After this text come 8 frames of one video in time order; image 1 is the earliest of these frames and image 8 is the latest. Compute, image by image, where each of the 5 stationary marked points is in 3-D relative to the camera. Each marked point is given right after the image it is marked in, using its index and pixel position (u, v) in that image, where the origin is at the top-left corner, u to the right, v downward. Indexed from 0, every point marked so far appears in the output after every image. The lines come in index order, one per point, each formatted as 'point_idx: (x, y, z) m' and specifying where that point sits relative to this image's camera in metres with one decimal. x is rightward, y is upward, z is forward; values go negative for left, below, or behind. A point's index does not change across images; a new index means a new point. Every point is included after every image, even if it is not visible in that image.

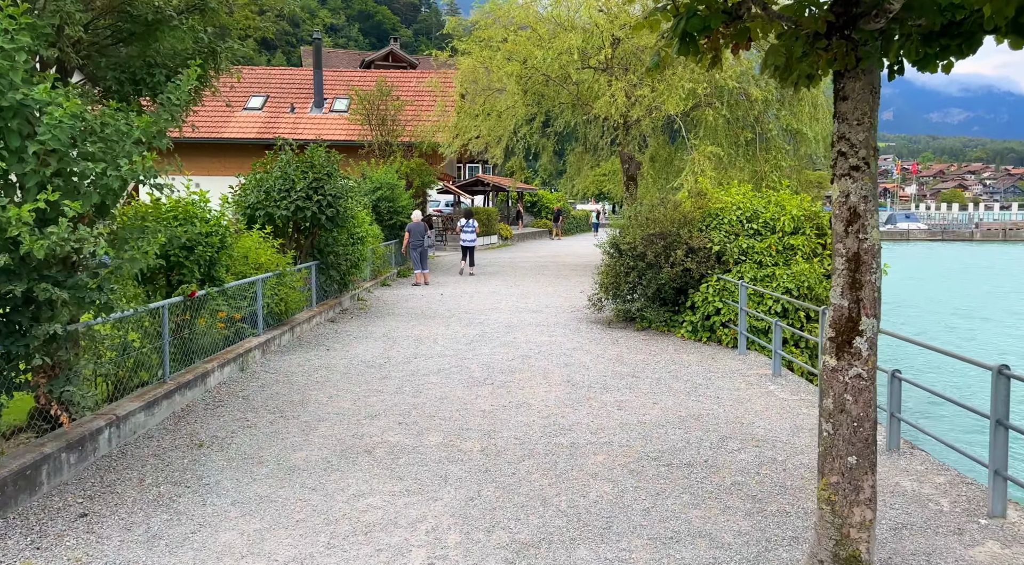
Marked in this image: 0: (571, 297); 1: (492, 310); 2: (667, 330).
0: (+1.1, -0.3, +14.7) m
1: (-0.4, -0.5, +12.8) m
2: (+2.1, -0.7, +11.0) m
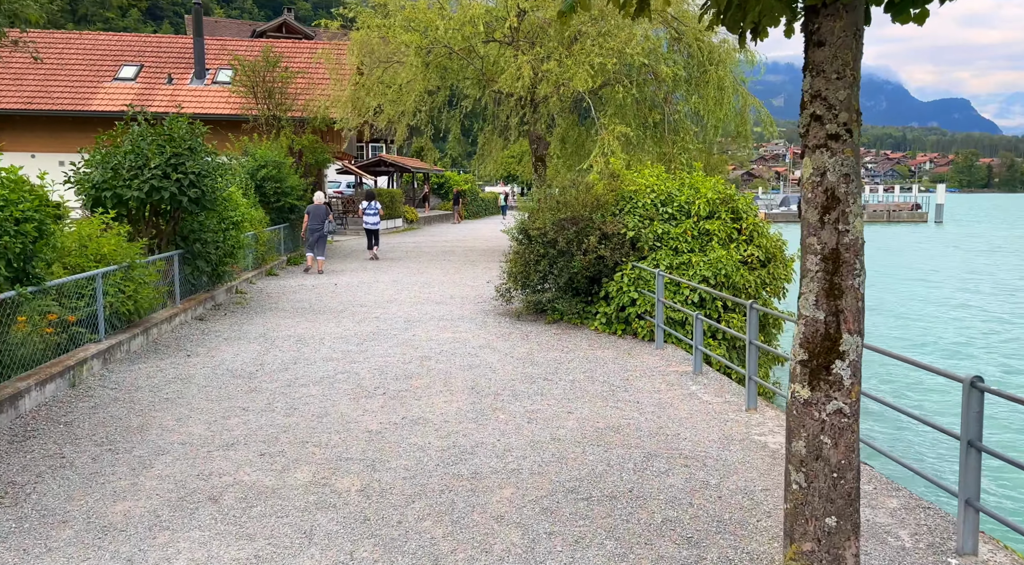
0: (-0.6, -0.1, +13.7) m
1: (-1.8, -0.3, +11.6) m
2: (+0.9, -0.5, +10.2) m
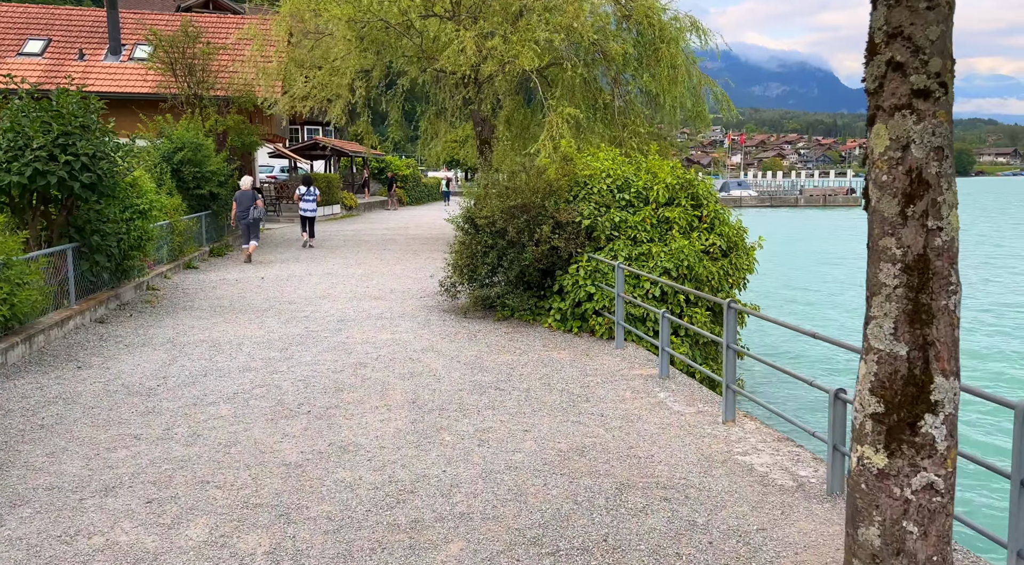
0: (-1.5, 0.0, +12.7) m
1: (-2.5, -0.3, +10.6) m
2: (+0.2, -0.4, +9.3) m
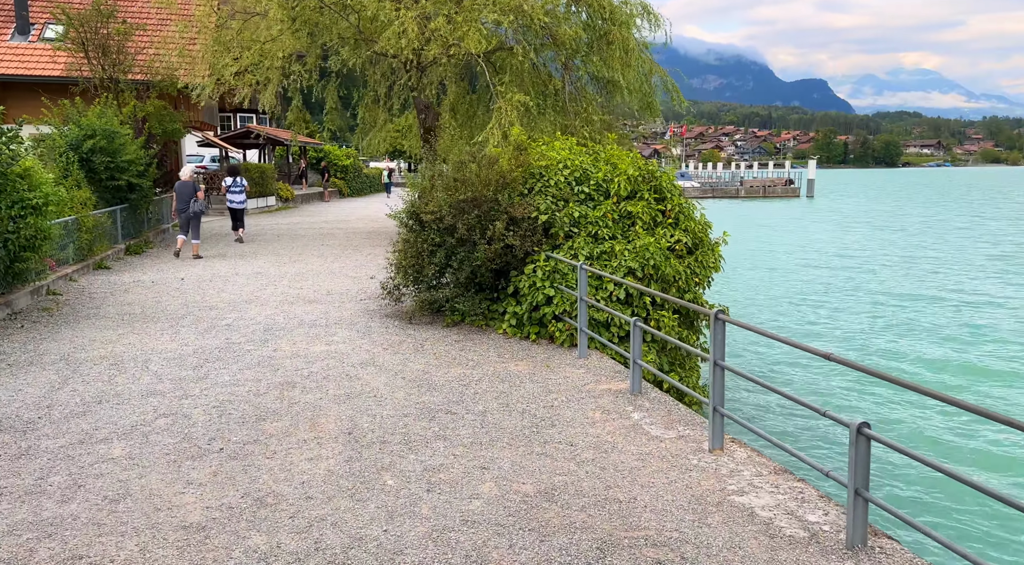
0: (-2.3, 0.0, +11.7) m
1: (-3.1, -0.3, +9.5) m
2: (-0.3, -0.5, +8.5) m
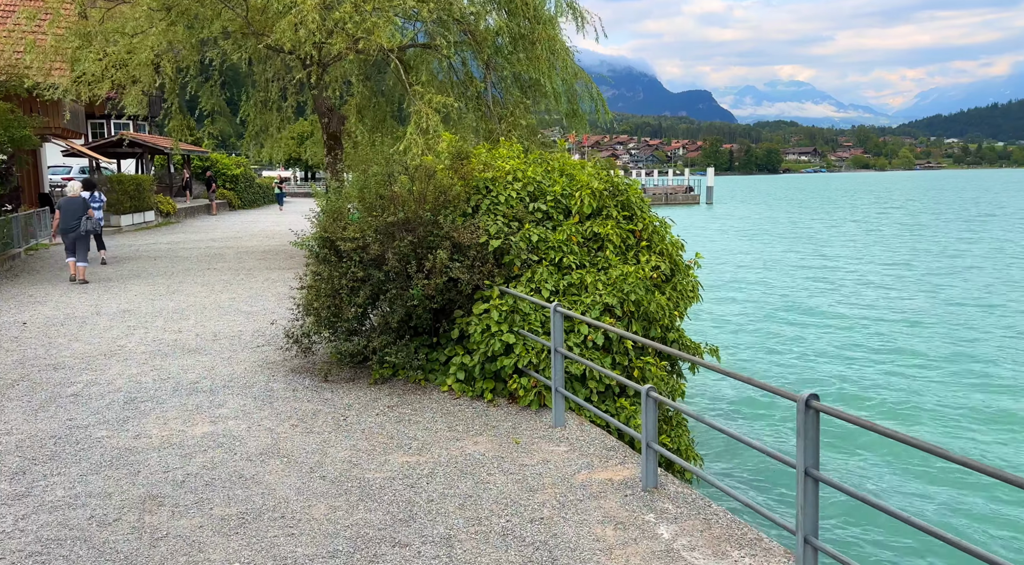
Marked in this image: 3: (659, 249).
0: (-3.1, -0.4, +9.7) m
1: (-3.7, -0.7, +7.3) m
2: (-0.7, -0.8, +6.6) m
3: (+1.3, +0.3, +7.3) m
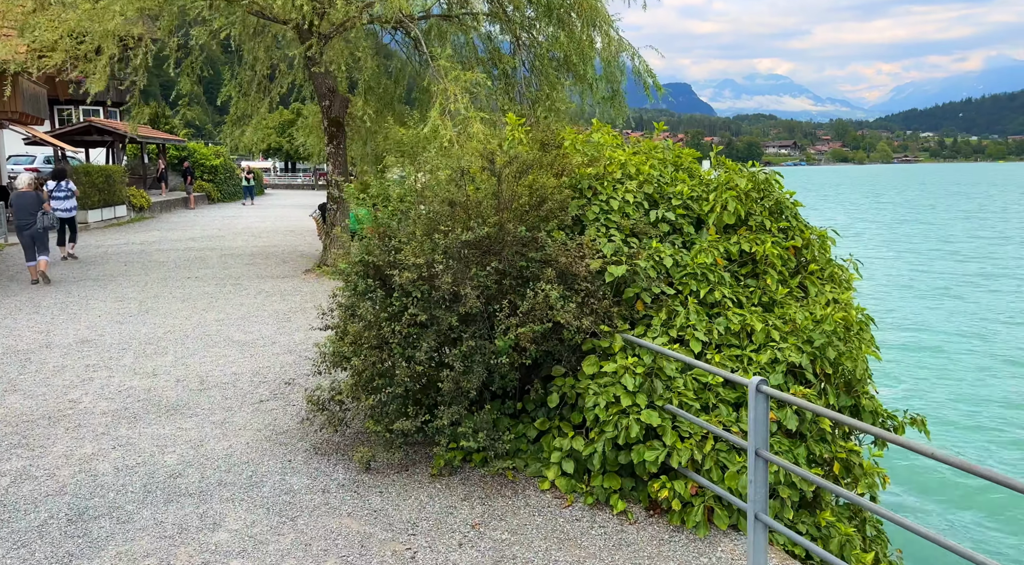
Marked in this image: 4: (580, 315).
0: (-2.5, -0.6, +7.5) m
1: (-3.0, -1.0, +5.2) m
2: (0.0, -1.1, +4.6) m
3: (+2.0, +0.1, +5.3) m
4: (+0.4, -0.2, +4.4) m
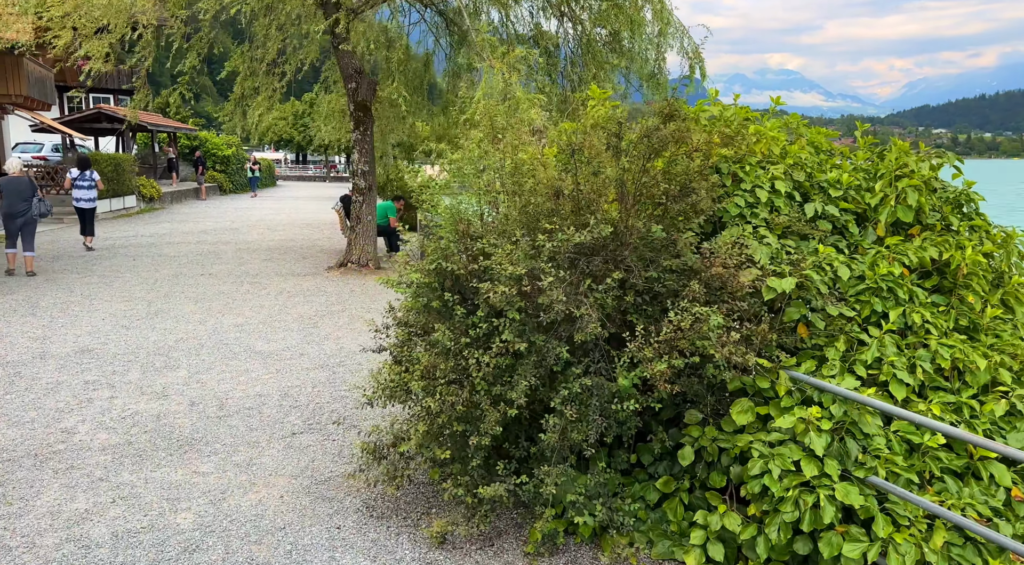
0: (-1.9, -0.7, +6.4) m
1: (-2.5, -1.0, +4.1) m
2: (+0.5, -1.2, +3.4) m
3: (+2.6, 0.0, +4.1) m
4: (+0.9, -0.3, +3.2) m
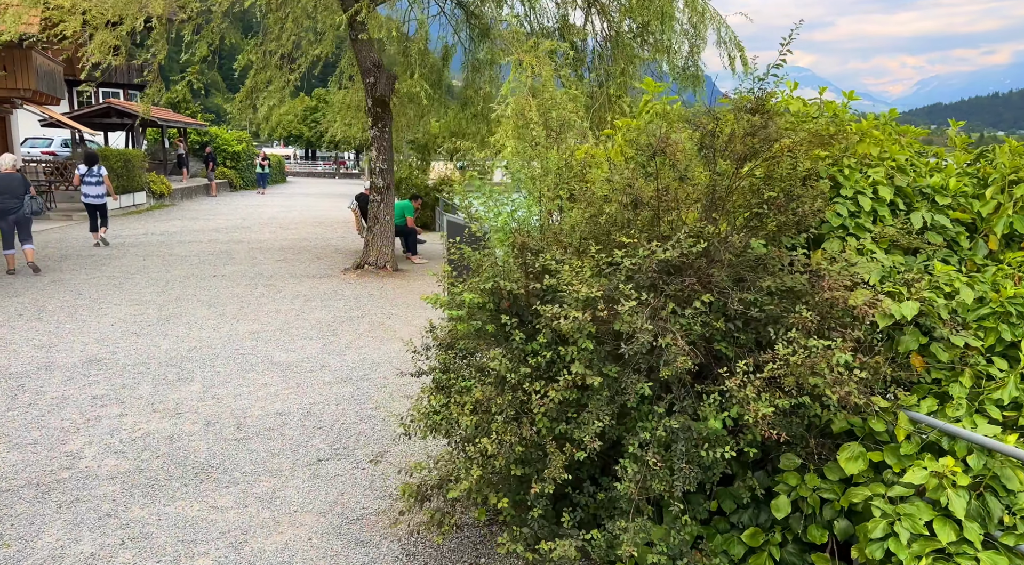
0: (-1.6, -0.7, +6.0) m
1: (-2.2, -1.1, +3.7) m
2: (+0.8, -1.2, +3.0) m
3: (+2.9, -0.1, +3.6) m
4: (+1.2, -0.3, +2.8) m
